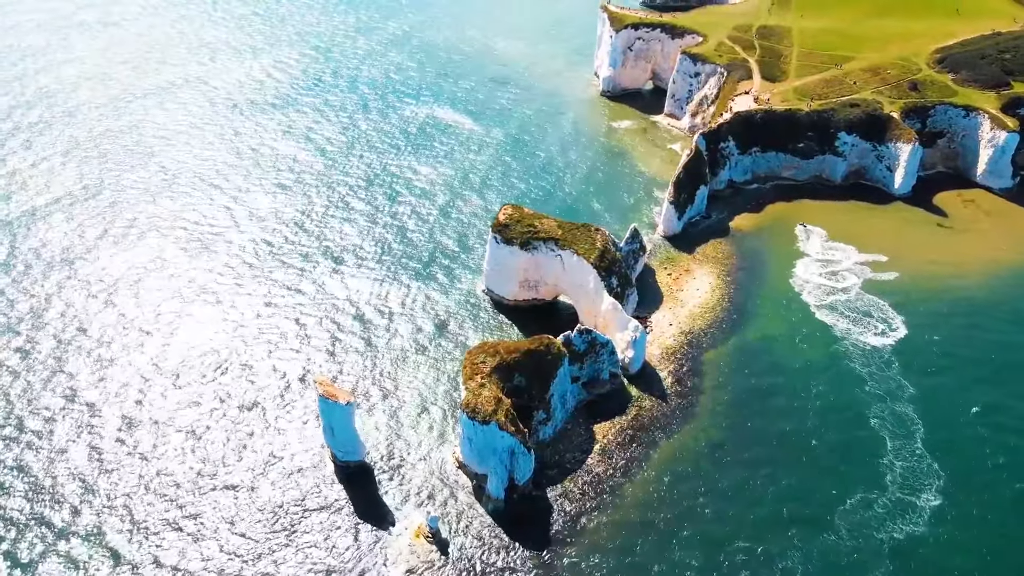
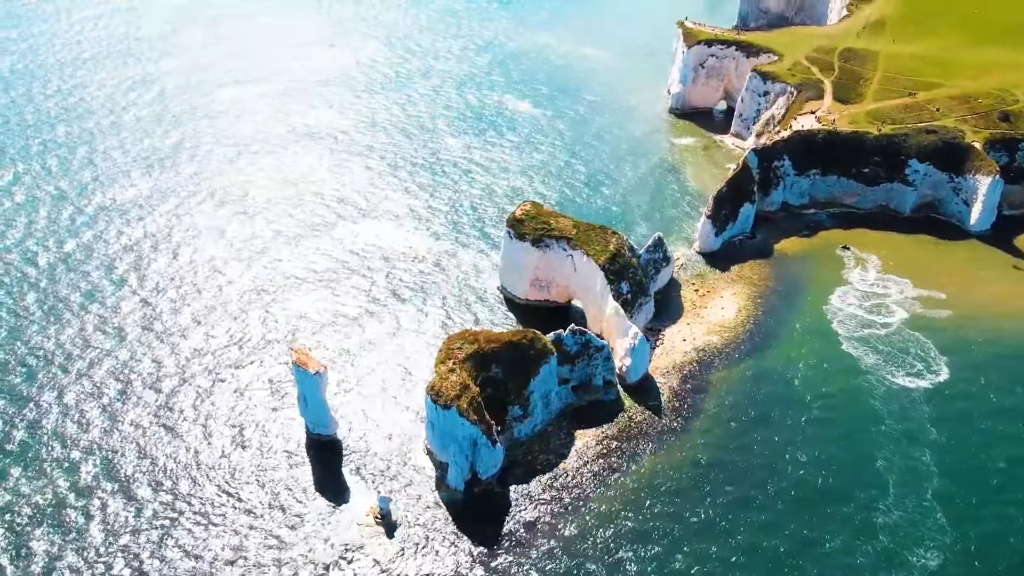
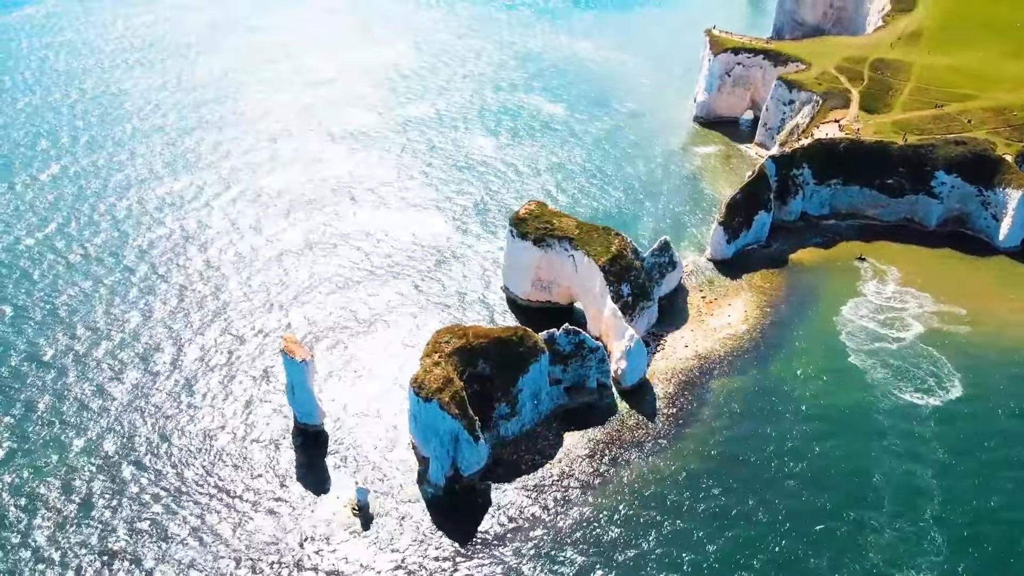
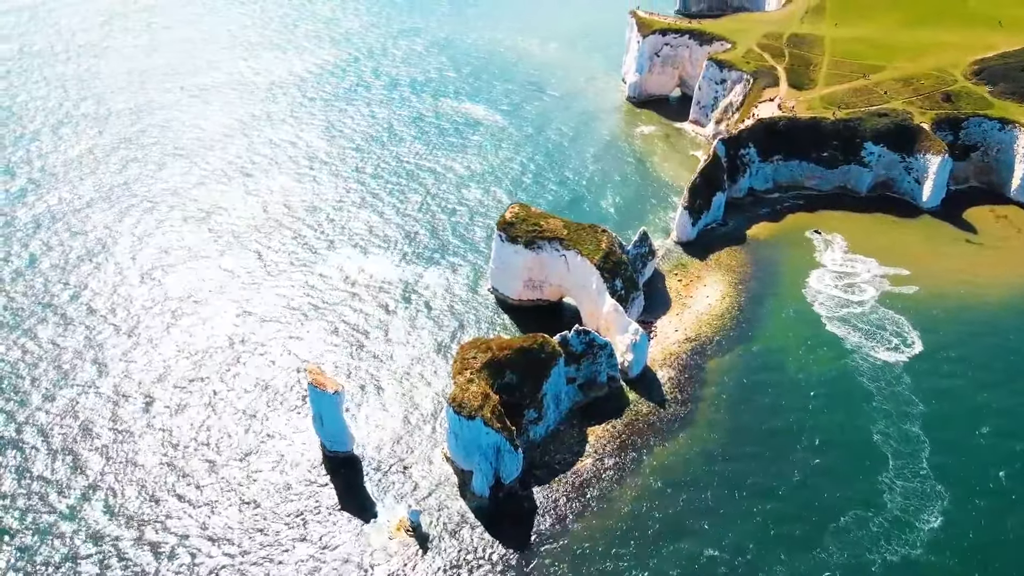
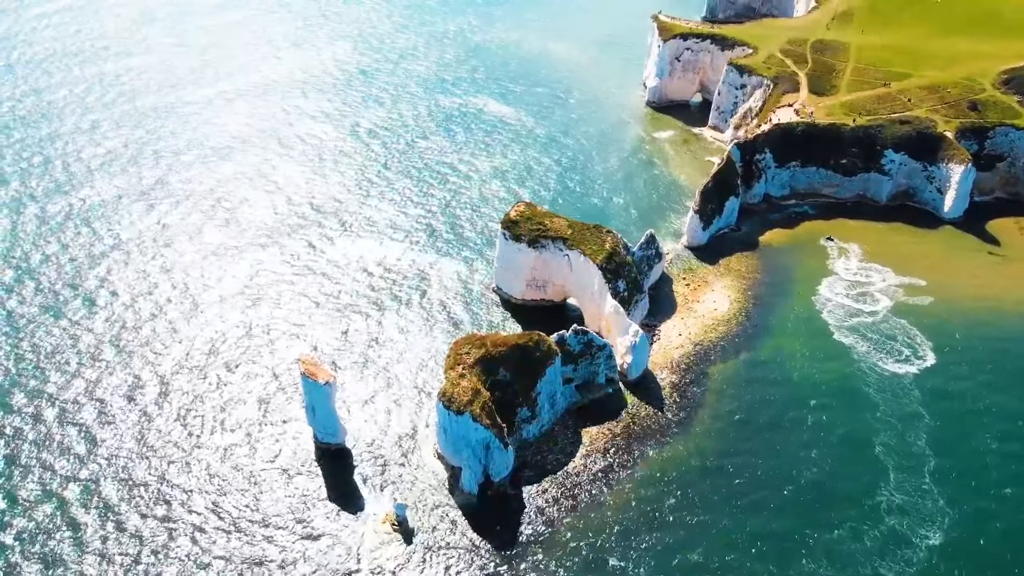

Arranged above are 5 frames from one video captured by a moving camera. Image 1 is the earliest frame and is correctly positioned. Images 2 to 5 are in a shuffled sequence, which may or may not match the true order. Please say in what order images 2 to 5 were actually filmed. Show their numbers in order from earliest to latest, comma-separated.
4, 5, 2, 3
